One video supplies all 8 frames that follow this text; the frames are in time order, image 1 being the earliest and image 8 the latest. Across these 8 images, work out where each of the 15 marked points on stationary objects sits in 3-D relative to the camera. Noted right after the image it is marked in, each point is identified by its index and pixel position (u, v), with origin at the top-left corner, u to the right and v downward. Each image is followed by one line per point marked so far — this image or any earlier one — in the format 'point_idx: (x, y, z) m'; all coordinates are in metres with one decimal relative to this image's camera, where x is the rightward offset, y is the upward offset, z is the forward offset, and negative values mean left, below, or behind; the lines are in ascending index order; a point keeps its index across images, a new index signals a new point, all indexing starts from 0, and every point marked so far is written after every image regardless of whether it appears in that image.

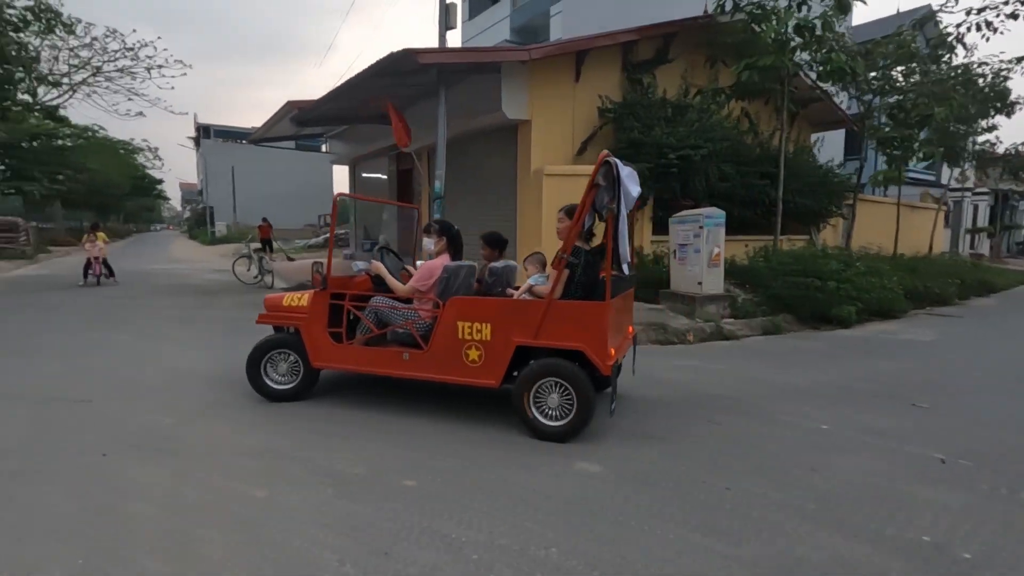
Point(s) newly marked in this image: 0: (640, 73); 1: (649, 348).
0: (+3.5, +6.0, +14.7) m
1: (+2.4, -1.0, +9.4) m
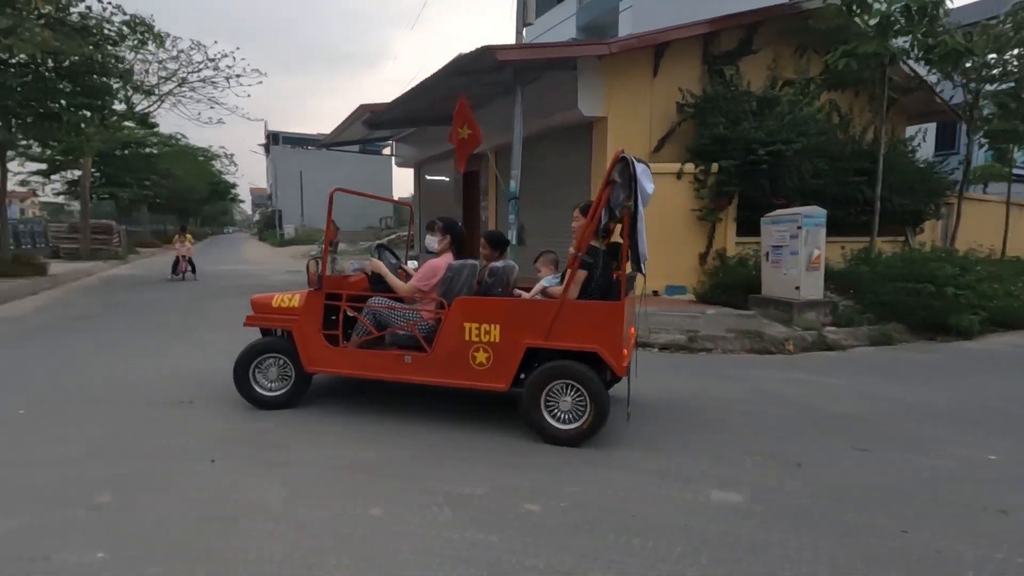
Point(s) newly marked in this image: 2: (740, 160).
0: (+5.5, +5.9, +13.9) m
1: (+3.8, -1.1, +8.7) m
2: (+5.3, +3.0, +12.4) m
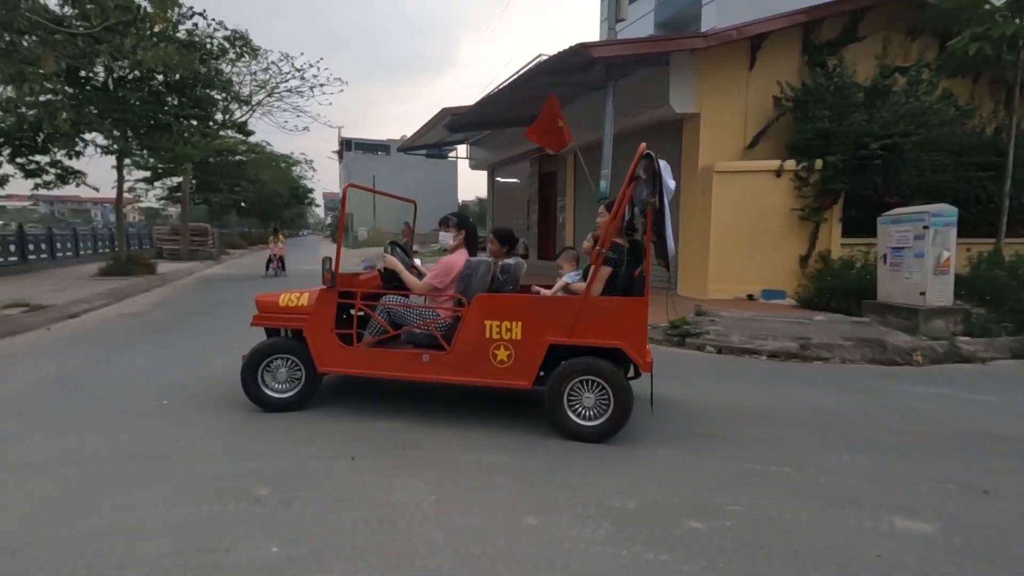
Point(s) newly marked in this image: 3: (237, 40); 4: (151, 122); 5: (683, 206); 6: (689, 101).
0: (+7.7, +5.7, +13.1) m
1: (+5.3, -1.2, +8.1) m
2: (+7.3, +2.9, +11.5) m
3: (-9.8, +8.9, +19.1) m
4: (-11.8, +5.4, +17.5) m
5: (+4.1, +2.0, +12.9) m
6: (+4.1, +4.3, +12.2) m
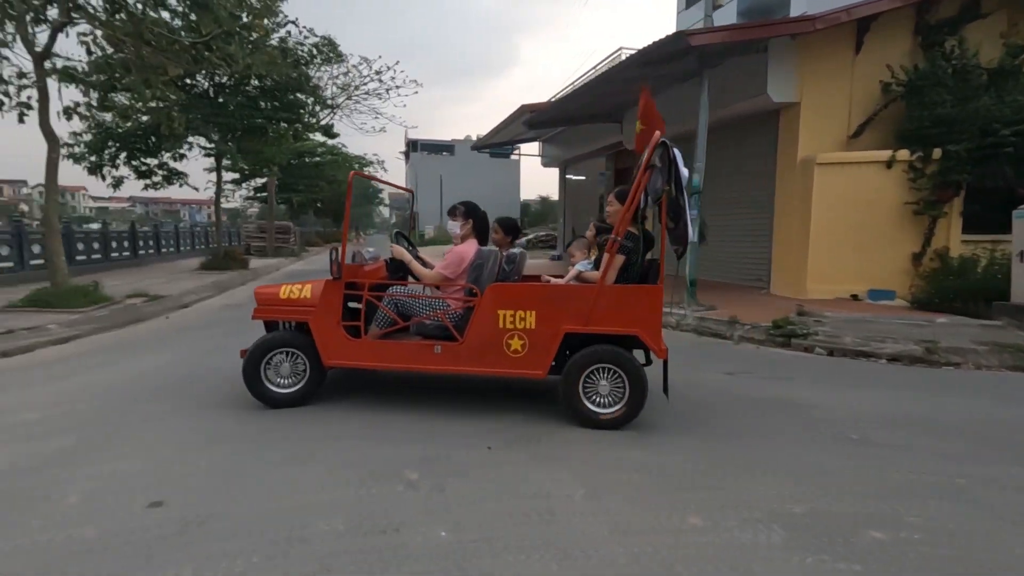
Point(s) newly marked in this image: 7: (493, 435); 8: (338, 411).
0: (+9.7, +5.7, +12.0) m
1: (+6.8, -1.2, +7.3) m
2: (+9.1, +2.9, +10.5) m
3: (-7.0, +9.1, +19.9) m
4: (-9.2, +5.6, +18.5) m
5: (+6.1, +2.0, +12.2) m
6: (+6.0, +4.3, +11.6) m
7: (-0.1, -1.2, +4.2) m
8: (-1.6, -1.1, +5.0) m
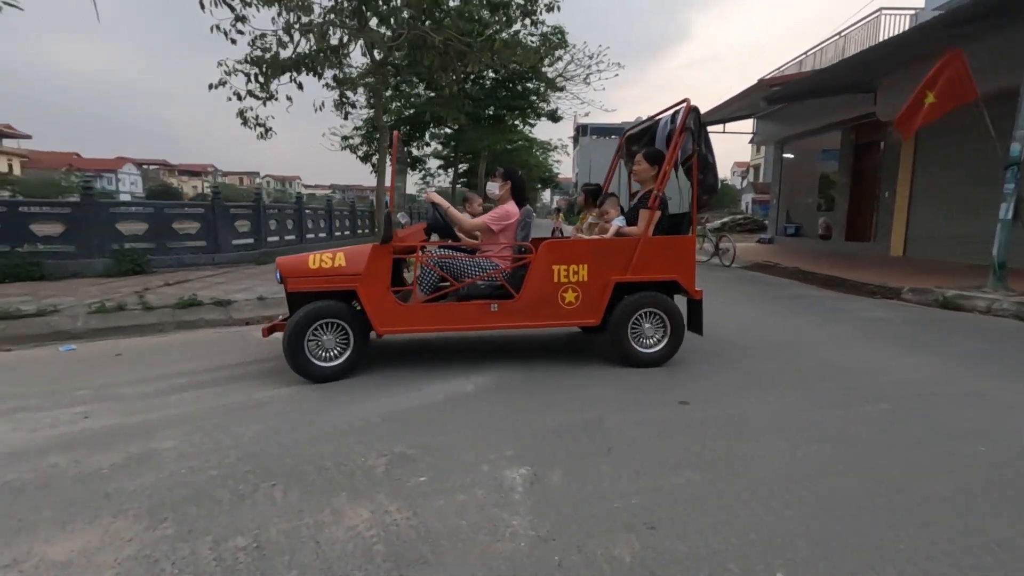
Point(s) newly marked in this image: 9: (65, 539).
0: (+15.3, +5.8, +9.0) m
1: (+10.9, -1.1, +5.5) m
2: (+14.2, +2.9, +7.9) m
3: (+1.6, +10.0, +21.2) m
4: (-1.0, +6.7, +20.5) m
5: (+11.8, +2.2, +10.3) m
6: (+11.6, +4.5, +9.7) m
7: (+3.4, -0.8, +4.5) m
8: (+2.2, -0.7, +5.6) m
9: (-1.9, -1.1, +2.3) m
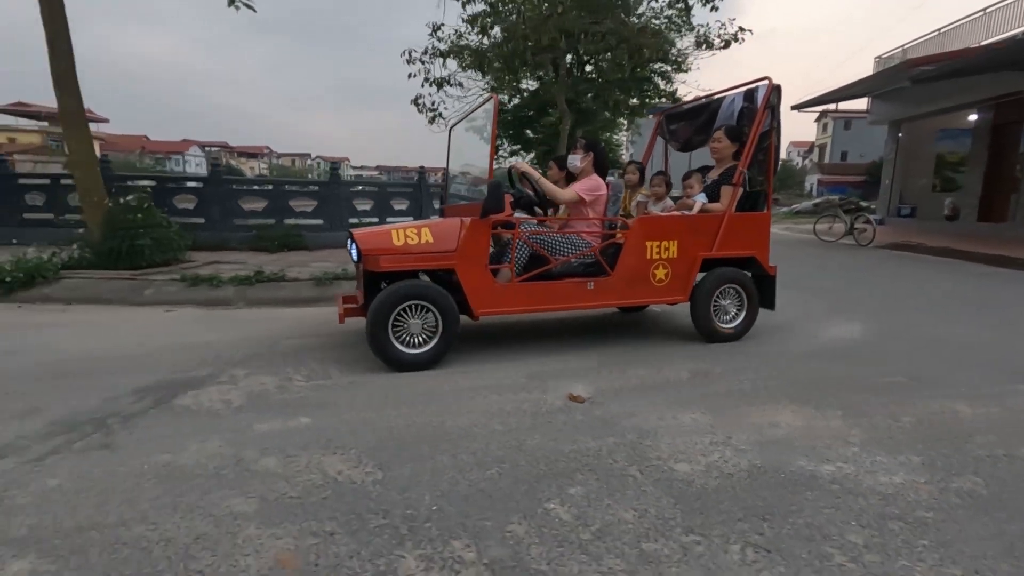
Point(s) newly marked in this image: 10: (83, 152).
0: (+19.3, +6.1, +8.6) m
1: (+14.6, -0.8, +5.6) m
2: (+18.1, +3.2, +7.6) m
3: (+6.5, +10.9, +21.5) m
4: (+3.8, +7.5, +21.1) m
5: (+15.8, +2.6, +10.2) m
6: (+15.6, +4.9, +9.5) m
7: (+7.1, -0.5, +5.1) m
8: (+6.0, -0.3, +6.3) m
9: (+1.6, -0.8, +3.3) m
10: (-5.8, +1.9, +7.2) m
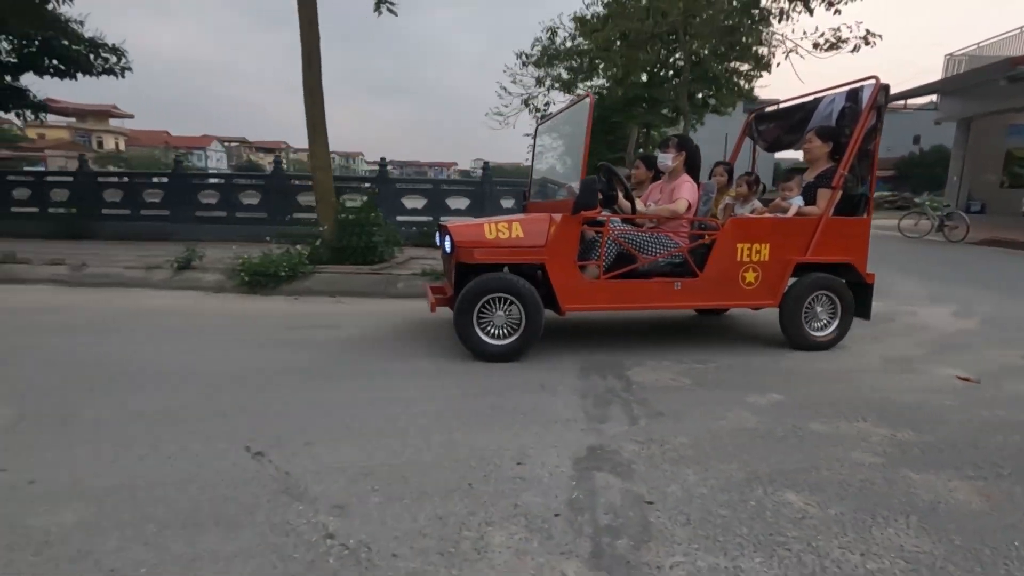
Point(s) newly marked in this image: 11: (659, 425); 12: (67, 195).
0: (+22.4, +6.1, +8.7) m
1: (+17.6, -0.8, +5.9) m
2: (+21.2, +3.2, +7.8) m
3: (+9.8, +11.1, +21.7) m
4: (+7.1, +7.7, +21.5) m
5: (+18.9, +2.7, +10.5) m
6: (+18.7, +5.0, +9.7) m
7: (+10.1, -0.5, +5.5) m
8: (+9.0, -0.3, +6.7) m
9: (+4.6, -0.7, +3.7) m
10: (-2.8, +2.0, +7.8) m
11: (+0.8, -0.8, +3.1) m
12: (-9.6, +2.0, +11.5) m
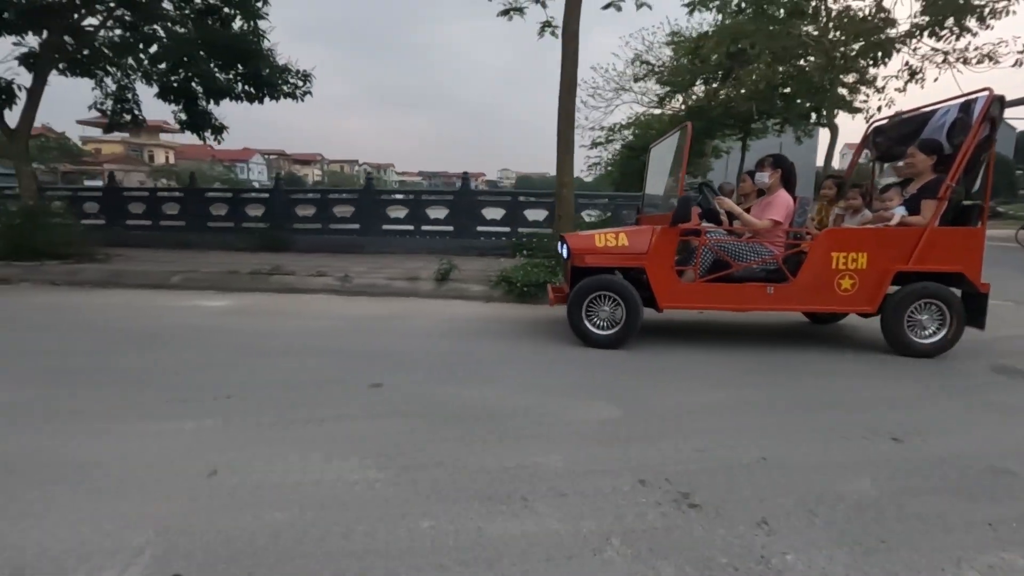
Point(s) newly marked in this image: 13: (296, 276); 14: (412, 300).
0: (+26.1, +5.9, +8.3) m
1: (+21.2, -1.0, +5.6) m
2: (+24.8, +3.0, +7.4) m
3: (+14.0, +10.7, +21.9) m
4: (+11.3, +7.3, +21.7) m
5: (+22.7, +2.5, +10.1) m
6: (+22.4, +4.8, +9.5) m
7: (+13.6, -0.6, +5.5) m
8: (+12.6, -0.4, +6.7) m
9: (+8.0, -0.8, +4.0) m
10: (+0.9, +1.8, +8.3) m
11: (+4.3, -0.9, +3.5) m
12: (-5.8, +1.8, +12.4) m
13: (-3.5, +0.2, +8.6) m
14: (-1.5, -0.2, +7.8) m
